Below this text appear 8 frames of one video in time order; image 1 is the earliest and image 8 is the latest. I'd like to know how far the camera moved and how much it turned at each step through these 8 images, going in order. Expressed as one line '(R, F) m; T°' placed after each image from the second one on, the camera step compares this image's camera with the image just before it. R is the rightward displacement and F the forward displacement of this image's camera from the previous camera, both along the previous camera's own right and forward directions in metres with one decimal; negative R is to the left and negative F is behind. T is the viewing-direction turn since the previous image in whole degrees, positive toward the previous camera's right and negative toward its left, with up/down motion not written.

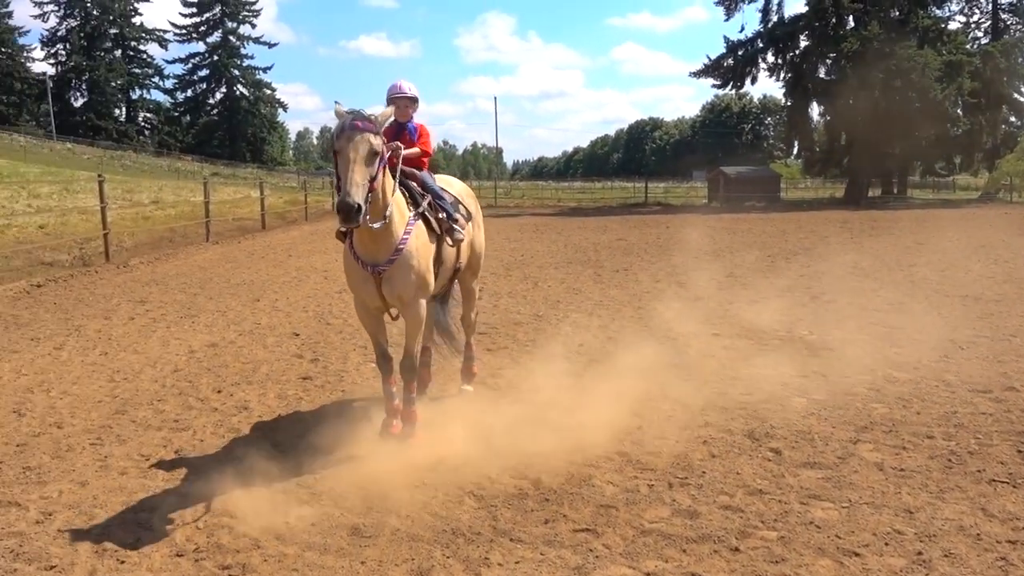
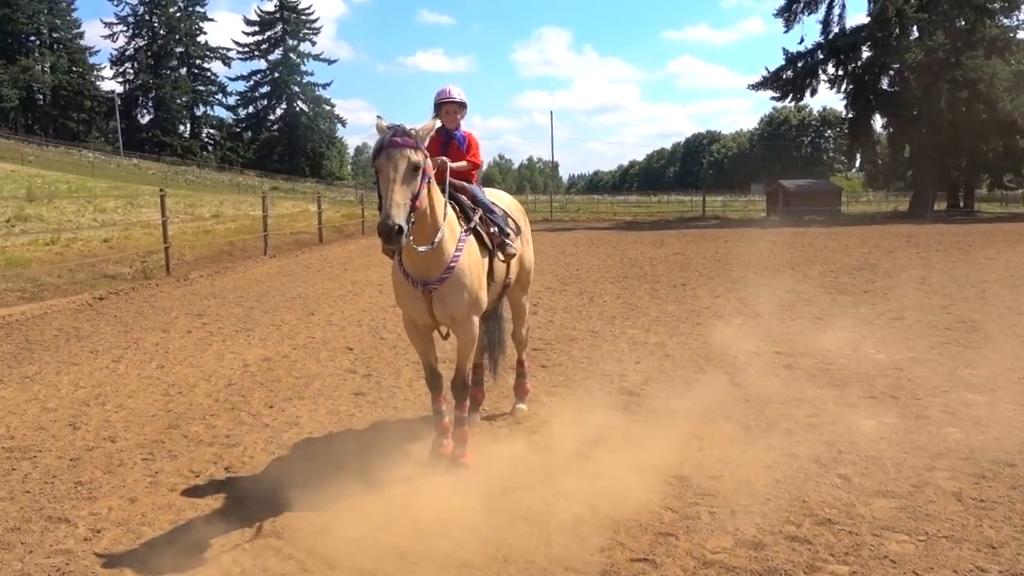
(0.0, +0.1) m; -3°
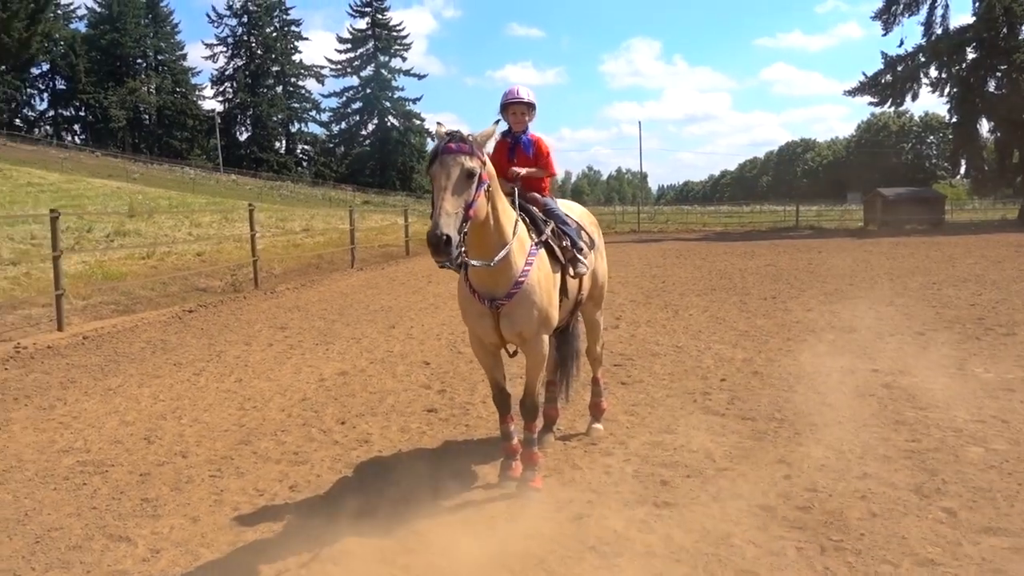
(+0.1, +0.2) m; -5°
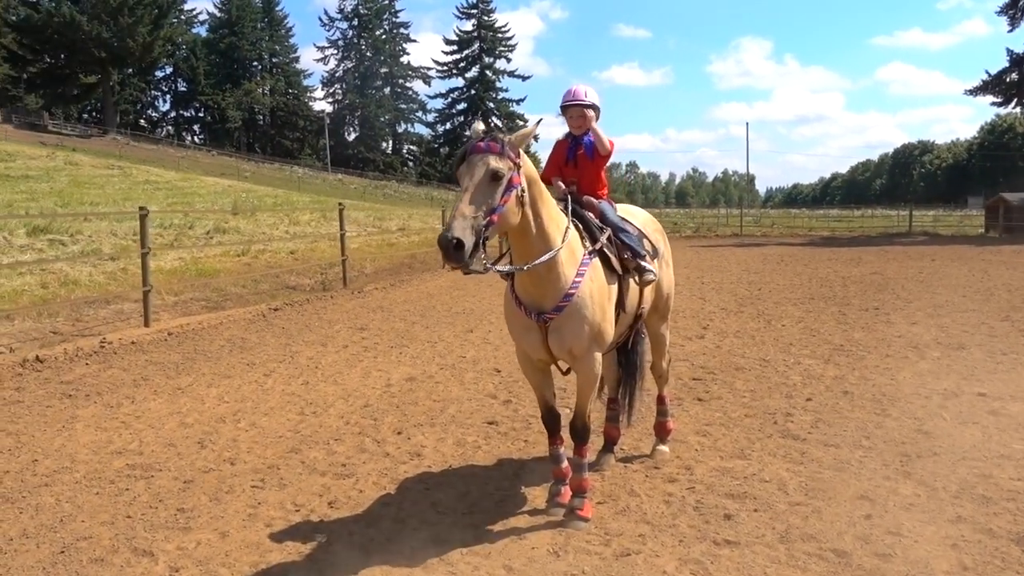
(+0.2, +0.3) m; -6°
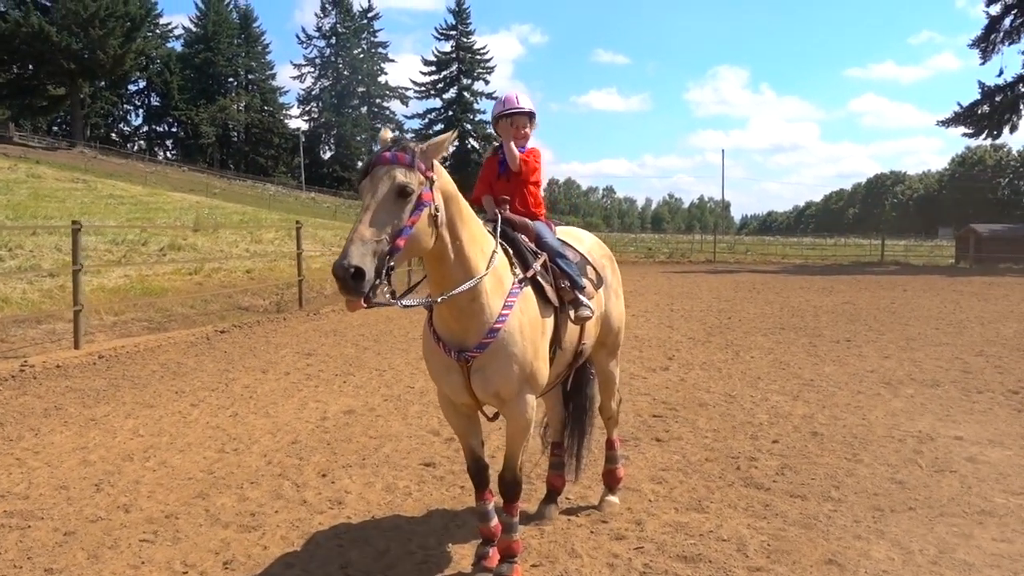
(+0.2, +0.5) m; +2°
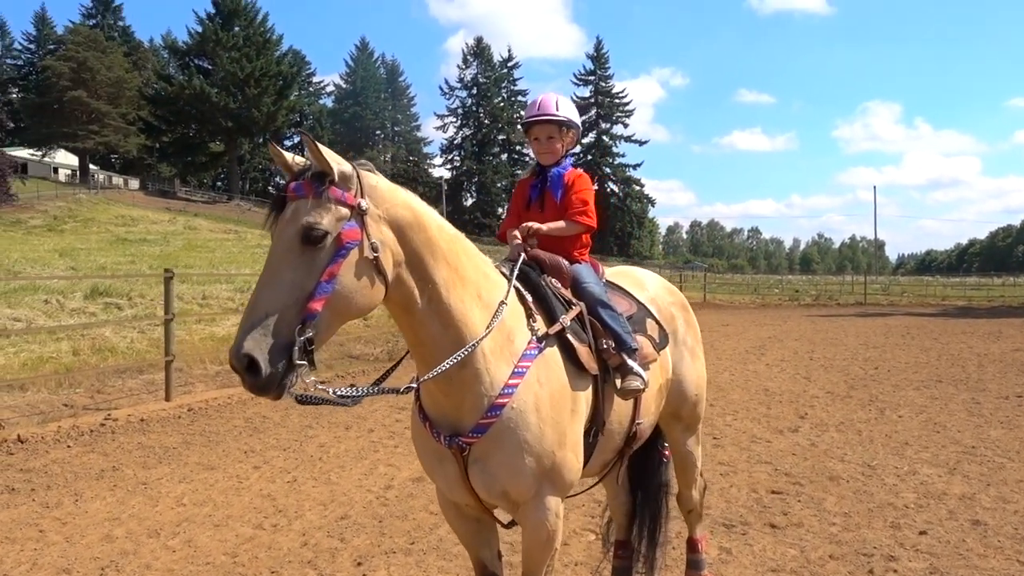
(+0.3, +0.9) m; -9°
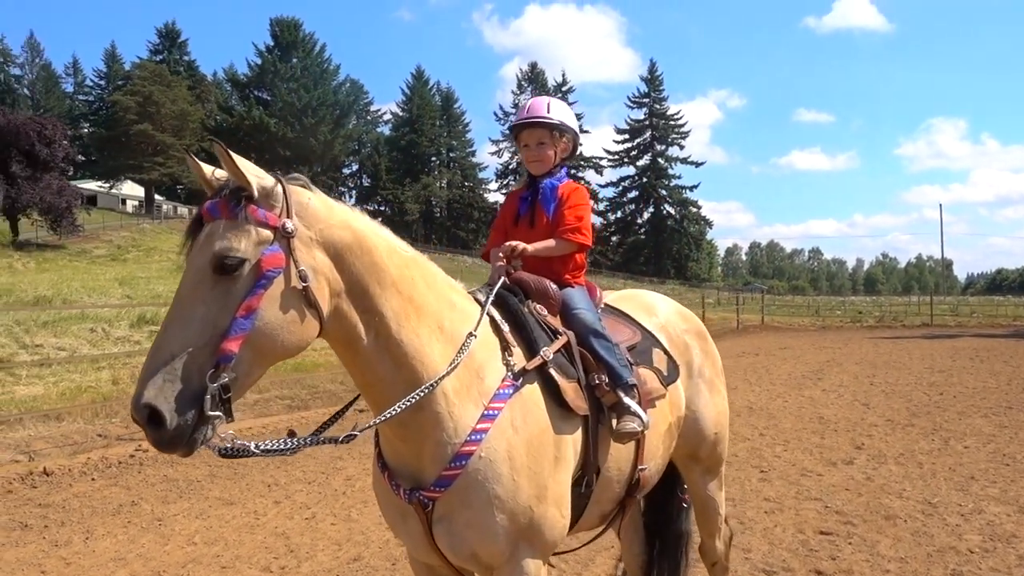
(+0.2, +0.3) m; -4°
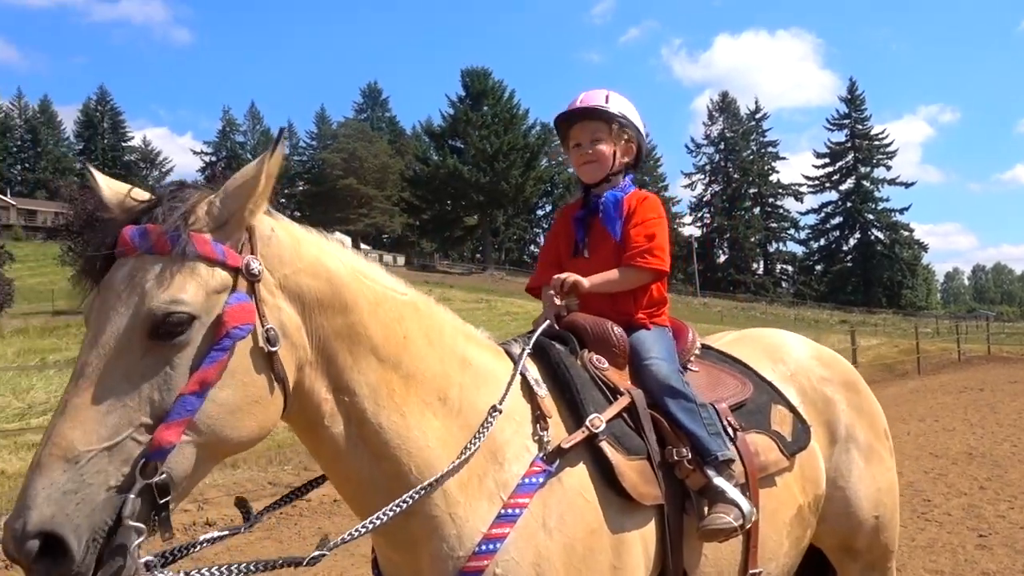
(+0.3, +0.6) m; -12°
